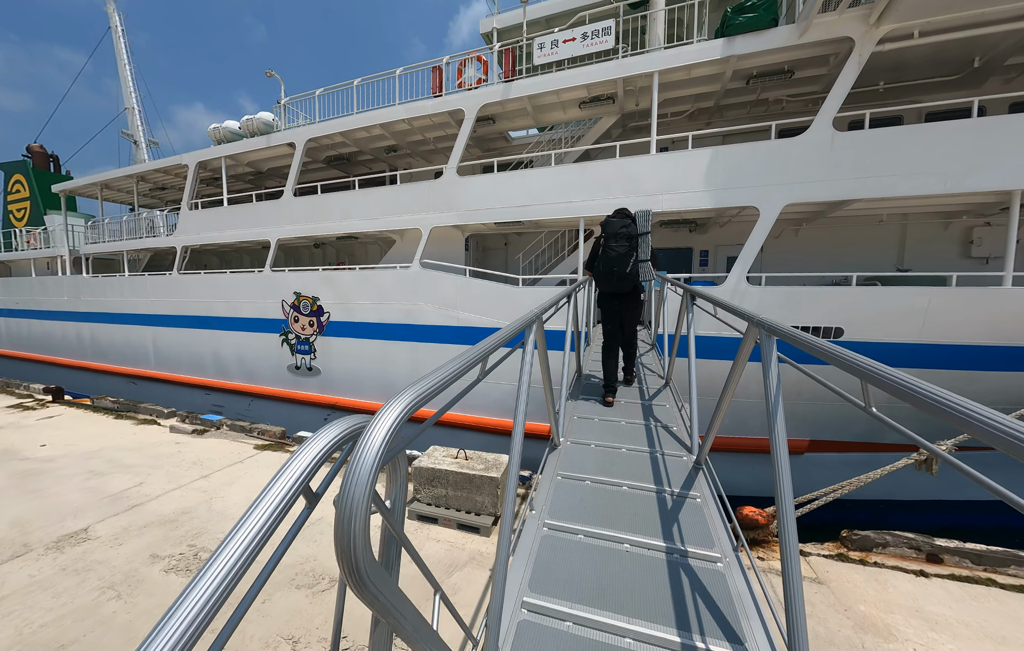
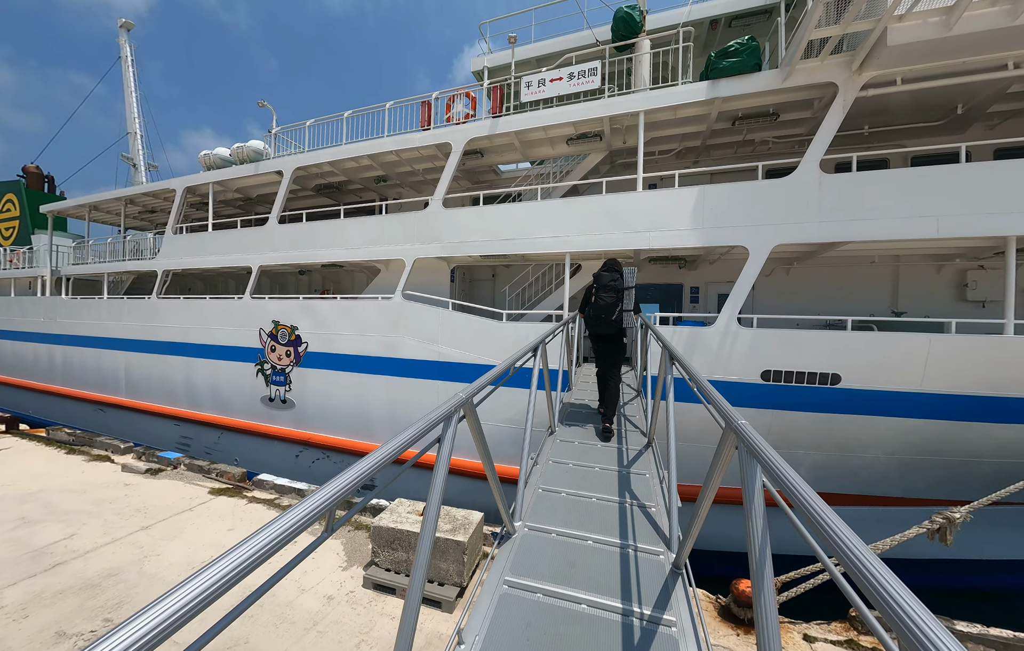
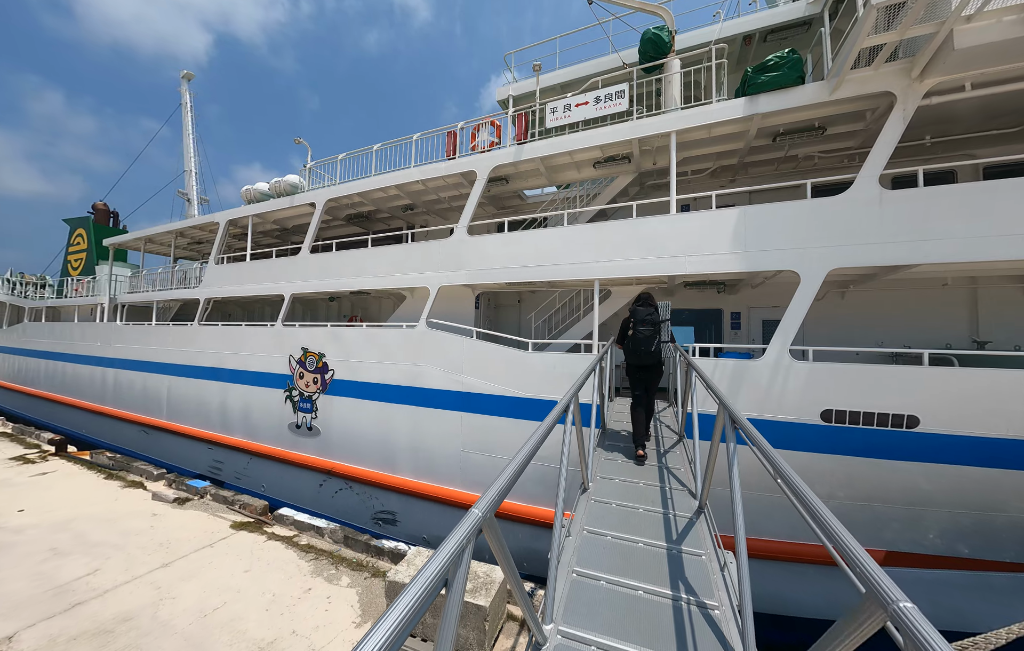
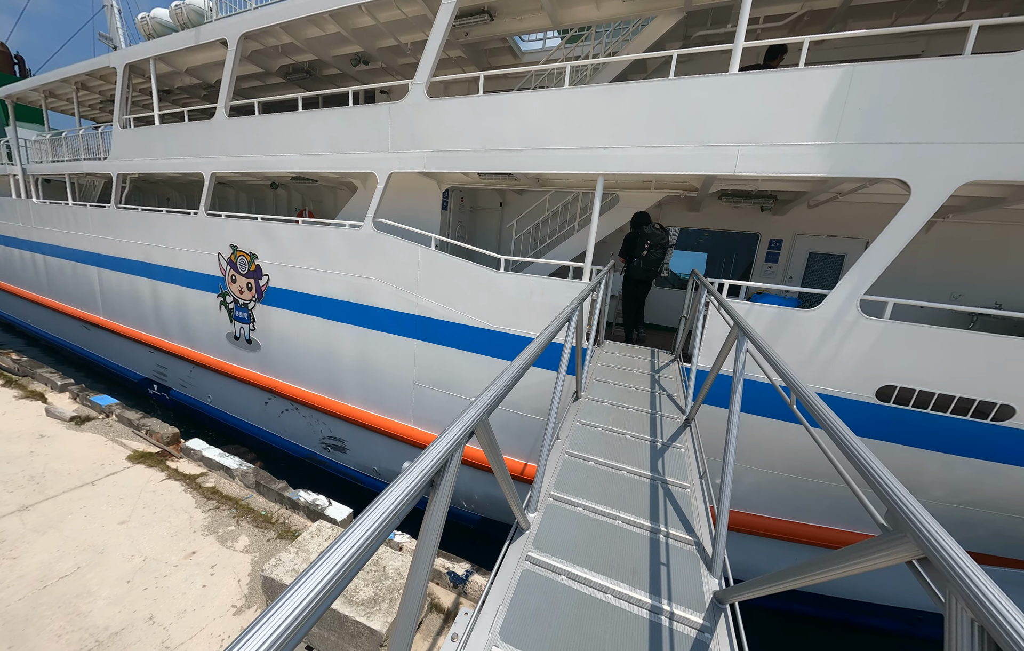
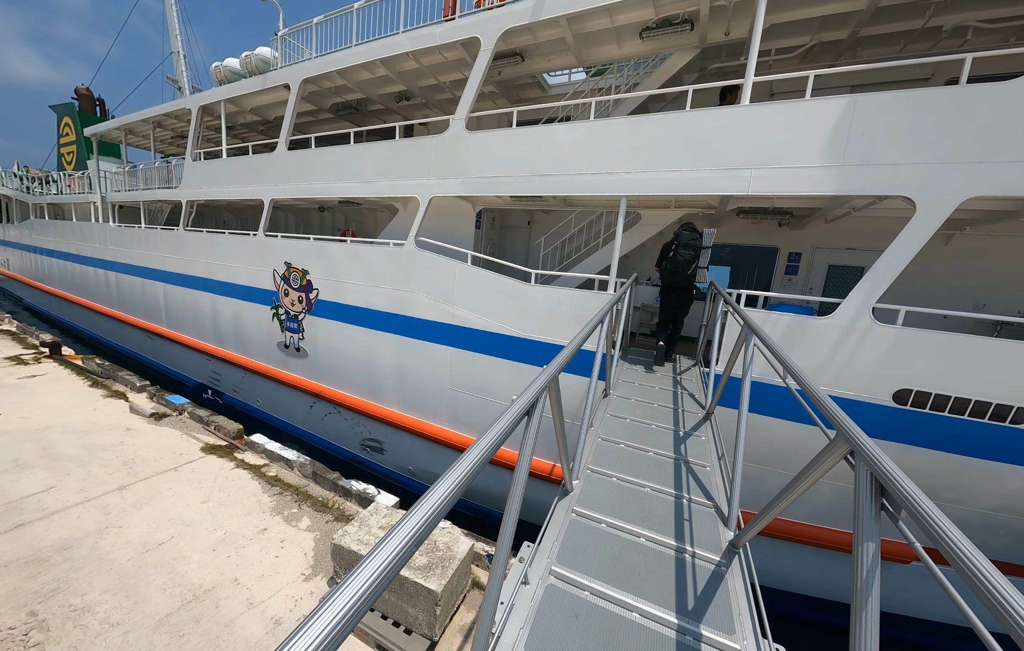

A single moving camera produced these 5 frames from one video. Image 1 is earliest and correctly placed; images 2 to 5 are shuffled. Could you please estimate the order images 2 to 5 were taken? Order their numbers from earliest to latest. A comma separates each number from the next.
2, 3, 5, 4
